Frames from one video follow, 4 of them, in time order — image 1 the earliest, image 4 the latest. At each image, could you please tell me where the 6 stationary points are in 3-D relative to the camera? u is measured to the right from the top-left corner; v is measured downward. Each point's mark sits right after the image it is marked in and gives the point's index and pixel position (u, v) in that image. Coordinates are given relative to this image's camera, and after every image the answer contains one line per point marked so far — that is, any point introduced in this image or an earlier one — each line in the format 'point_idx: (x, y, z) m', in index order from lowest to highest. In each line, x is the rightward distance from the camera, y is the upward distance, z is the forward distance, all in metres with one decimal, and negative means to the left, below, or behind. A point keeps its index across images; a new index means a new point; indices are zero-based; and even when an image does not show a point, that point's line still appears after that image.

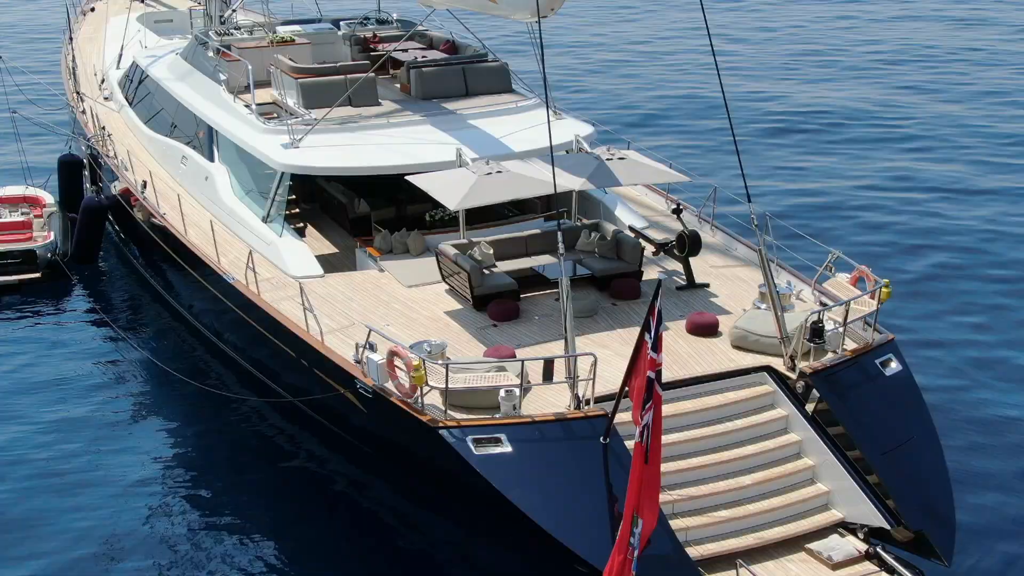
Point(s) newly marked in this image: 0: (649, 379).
0: (+1.0, -0.7, +8.6) m
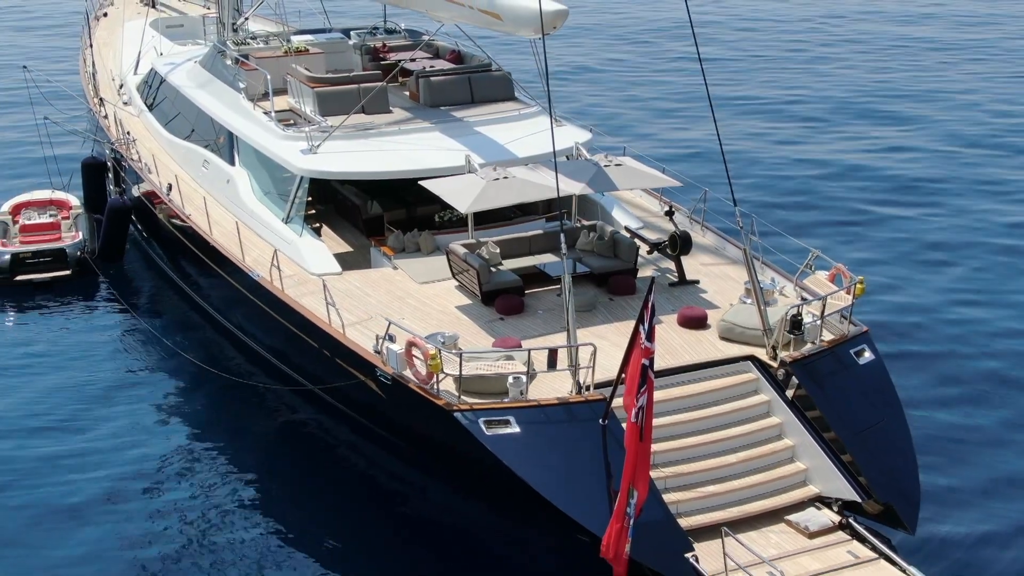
0: (+1.1, -0.7, +9.6) m
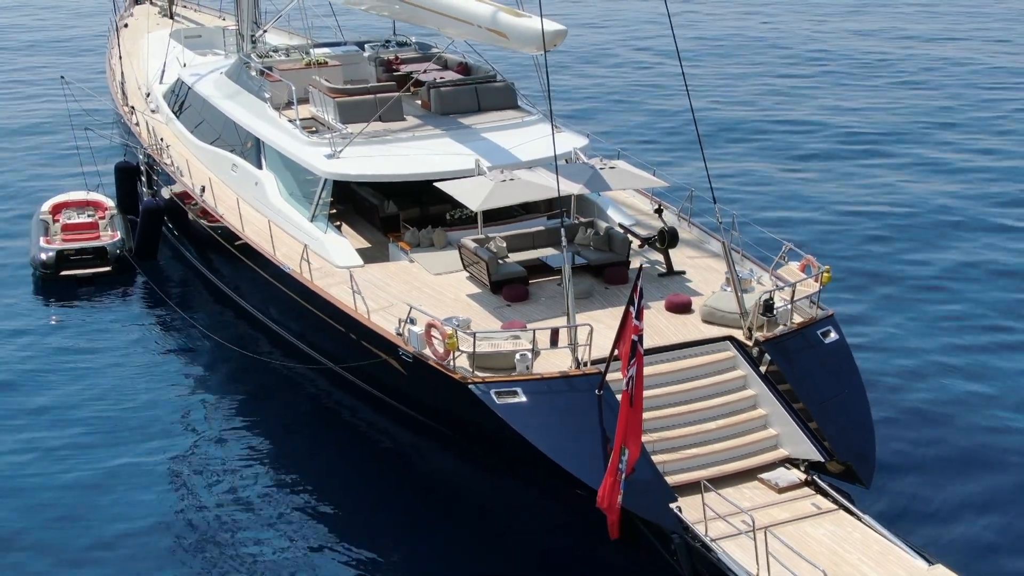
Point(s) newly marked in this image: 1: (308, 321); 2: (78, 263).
0: (+1.2, -0.5, +11.2) m
1: (-2.7, -0.4, +15.3) m
2: (-7.5, +0.4, +19.9) m
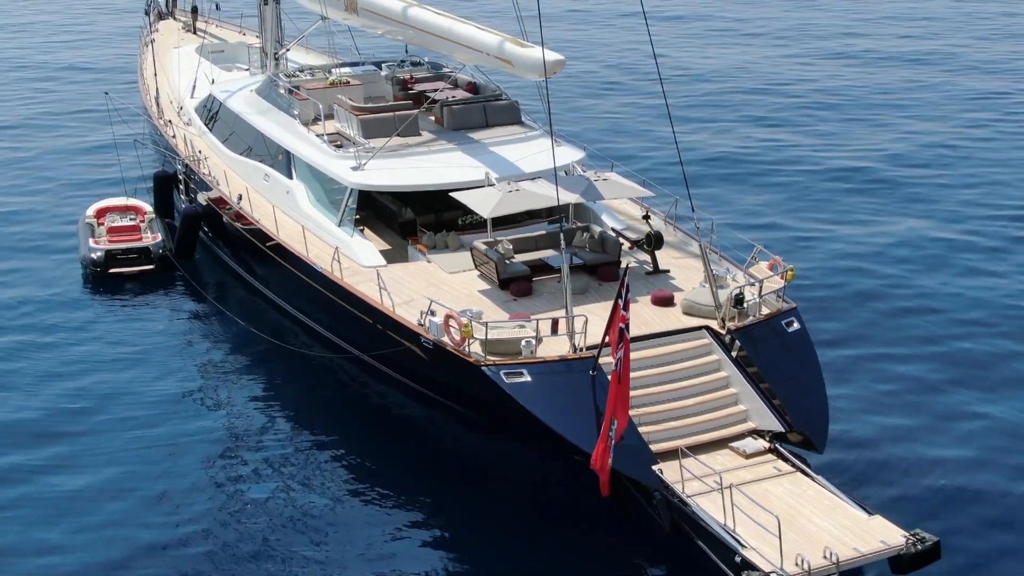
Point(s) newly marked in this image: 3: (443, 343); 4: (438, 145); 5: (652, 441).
0: (+1.3, -0.5, +13.3) m
1: (-2.6, -0.4, +17.4) m
2: (-7.5, +0.5, +22.0) m
3: (-0.9, -0.7, +14.9) m
4: (-1.3, +2.4, +19.5) m
5: (+1.7, -1.9, +14.2) m
